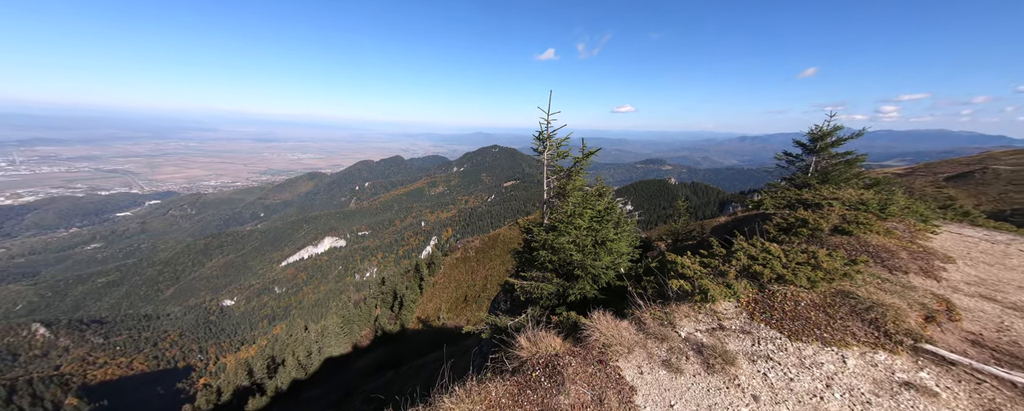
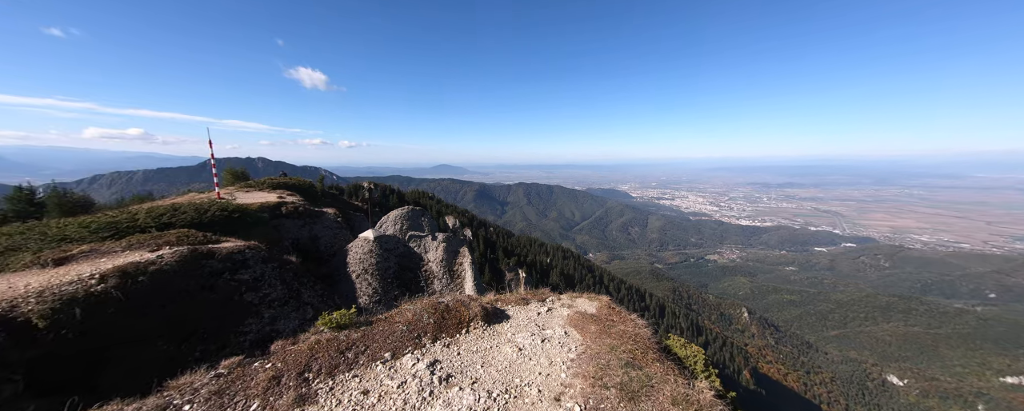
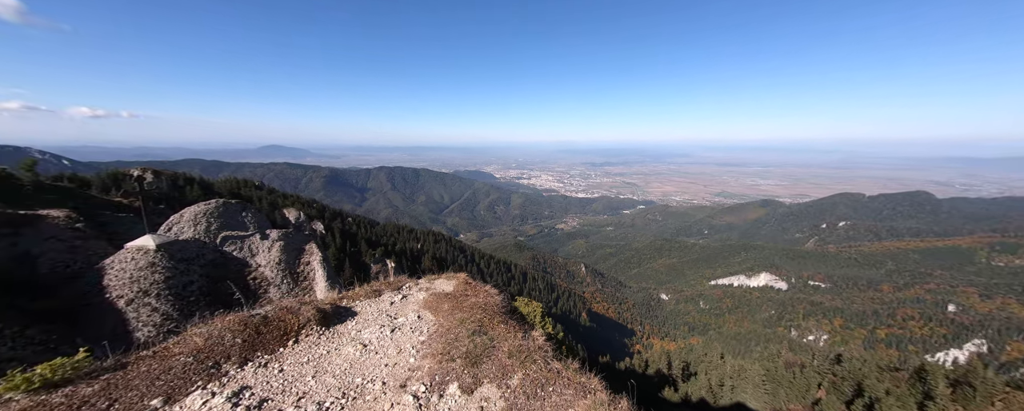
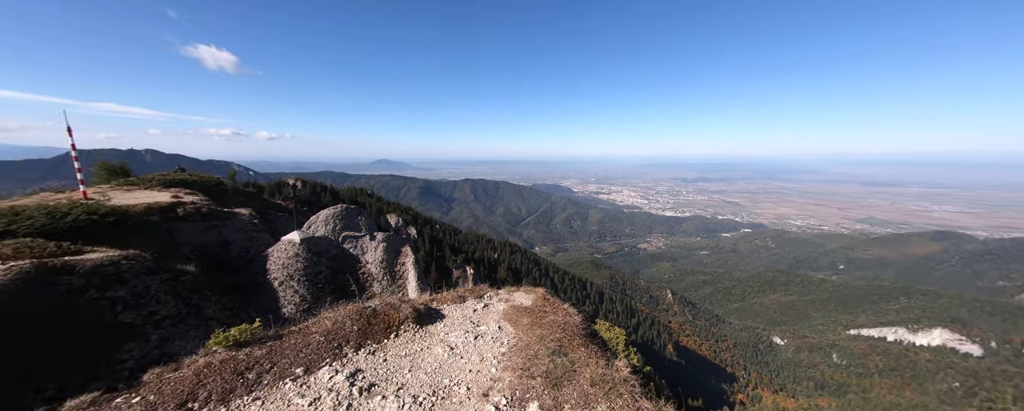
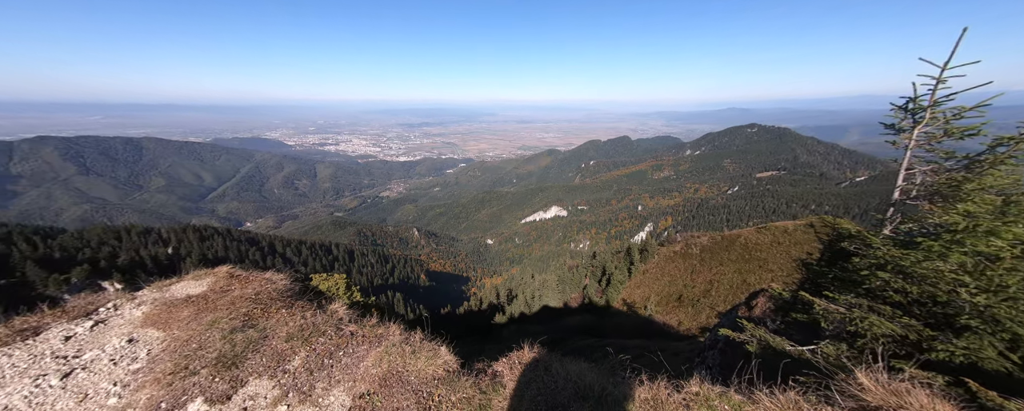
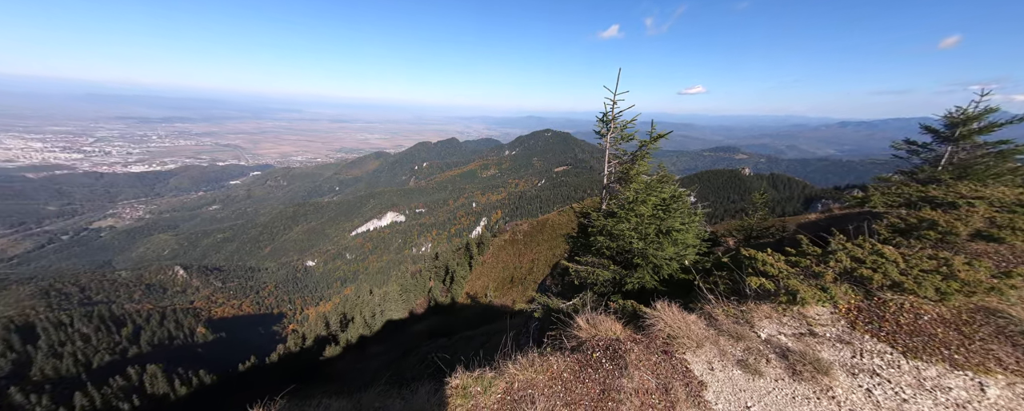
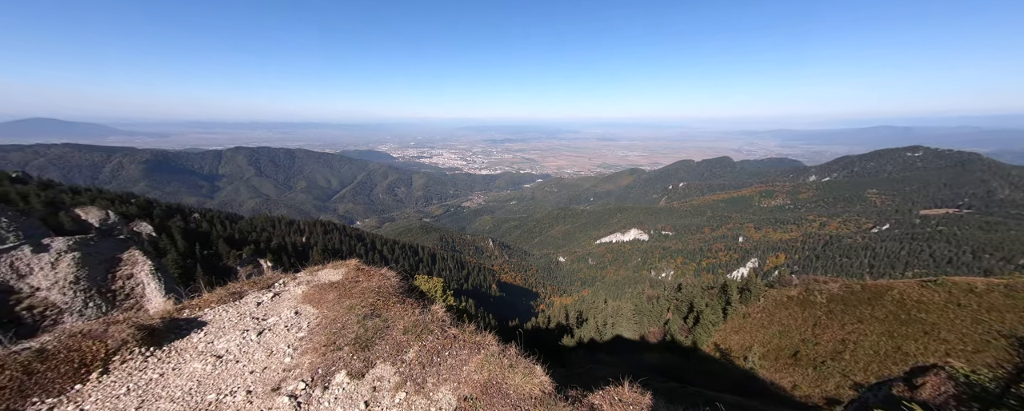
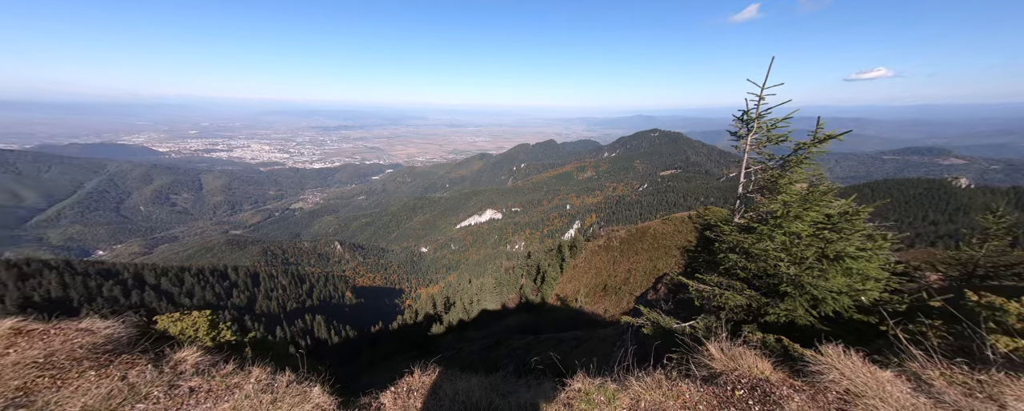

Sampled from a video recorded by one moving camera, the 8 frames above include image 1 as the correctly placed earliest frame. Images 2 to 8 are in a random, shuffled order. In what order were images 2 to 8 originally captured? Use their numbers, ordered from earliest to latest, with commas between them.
6, 8, 5, 7, 3, 4, 2
